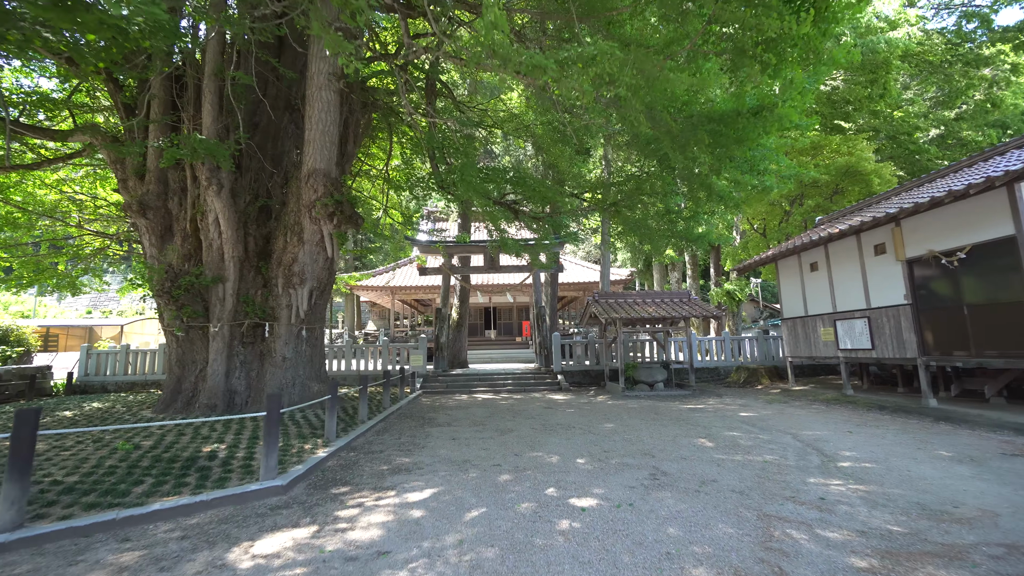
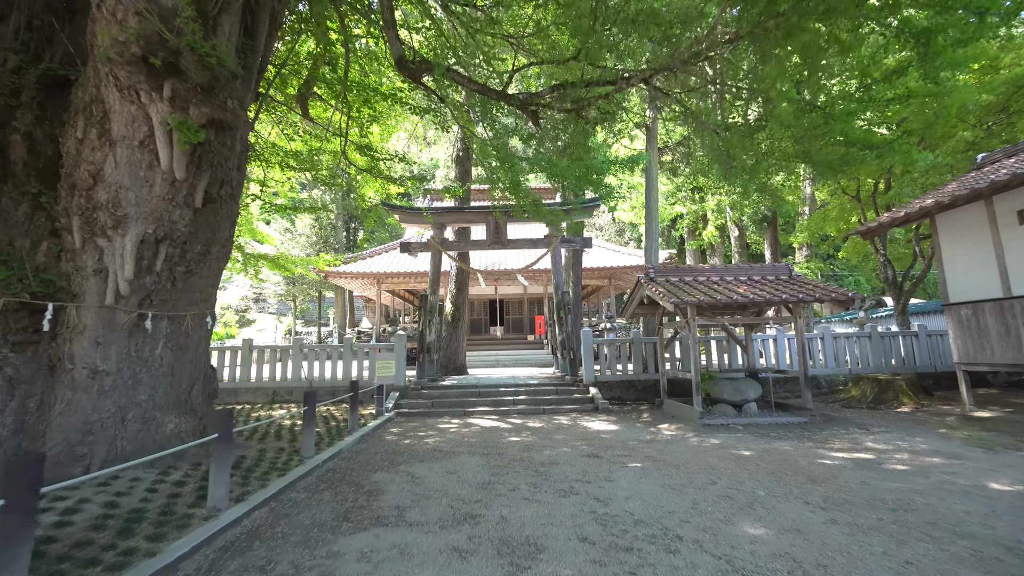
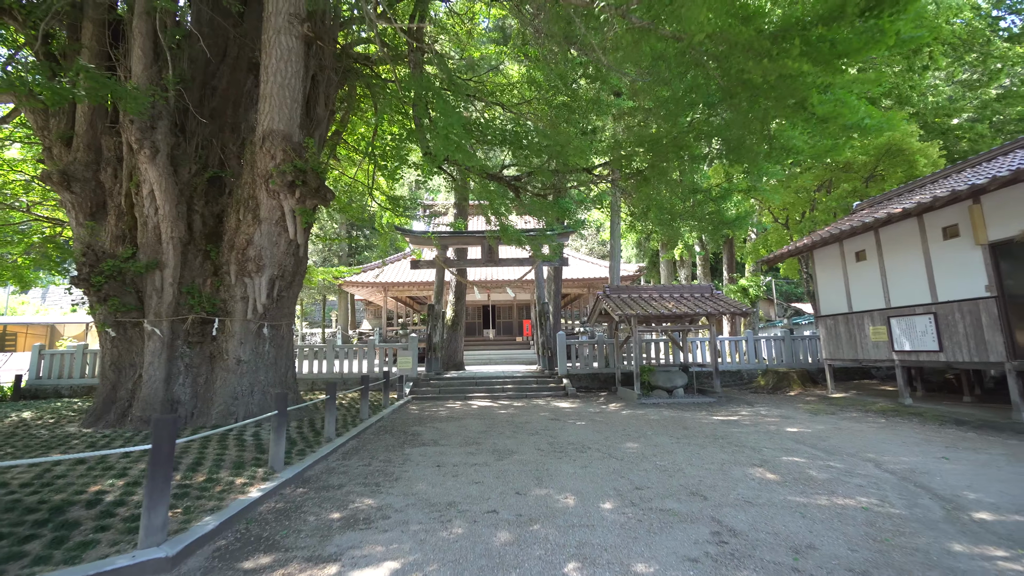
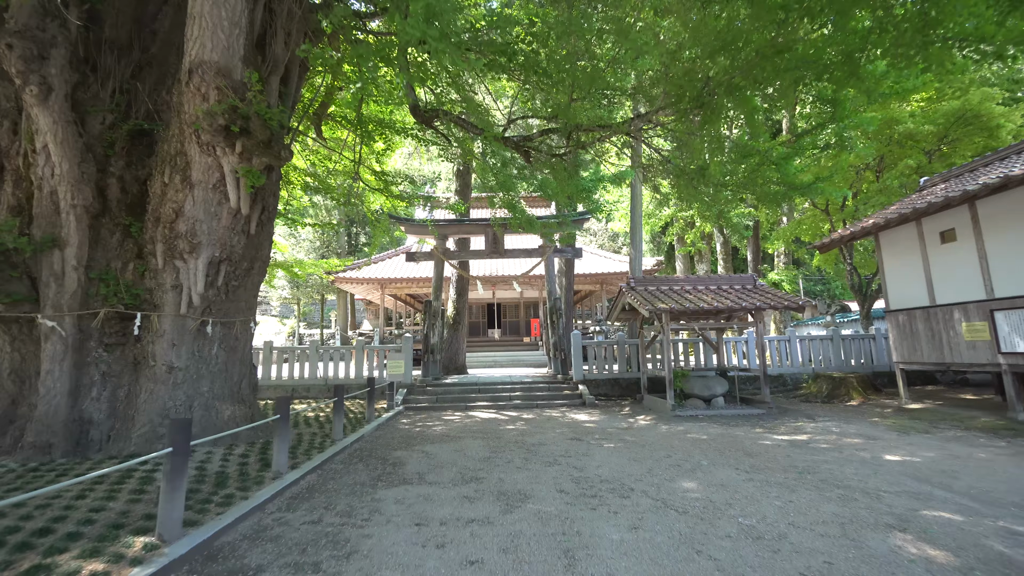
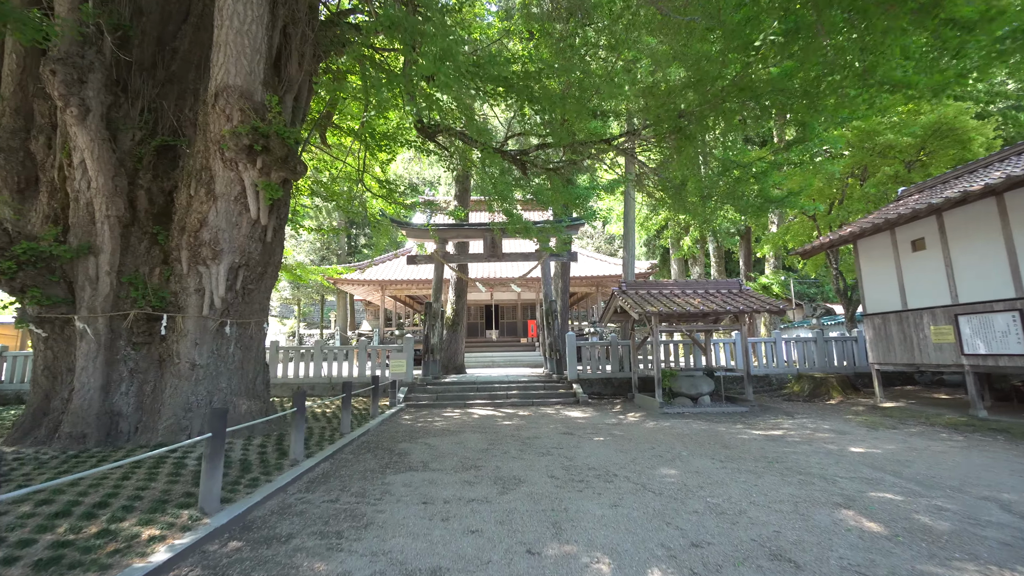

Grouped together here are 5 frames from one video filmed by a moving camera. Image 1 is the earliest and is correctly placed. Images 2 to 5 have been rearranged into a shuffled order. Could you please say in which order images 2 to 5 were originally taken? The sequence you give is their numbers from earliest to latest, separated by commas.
3, 5, 4, 2
